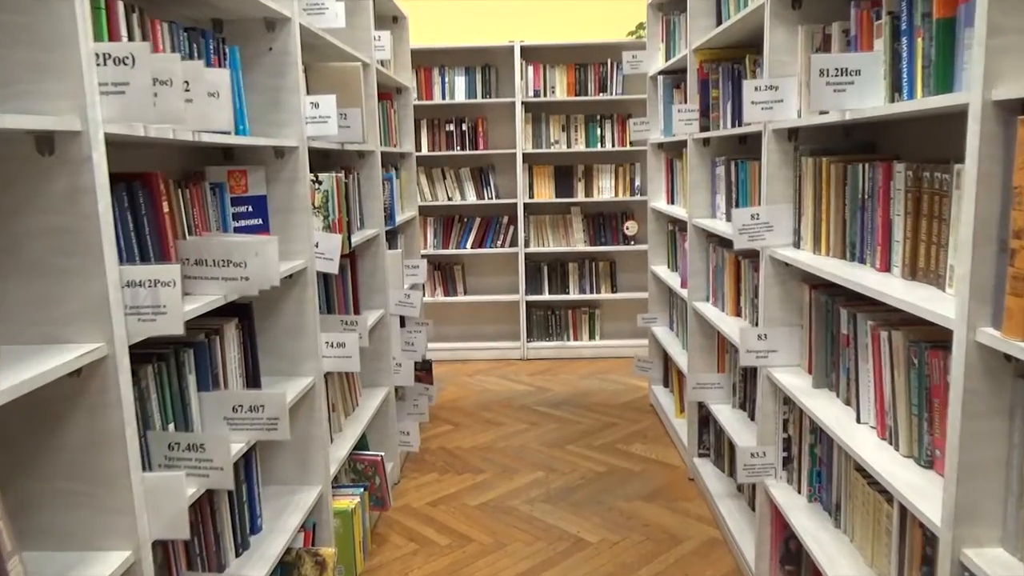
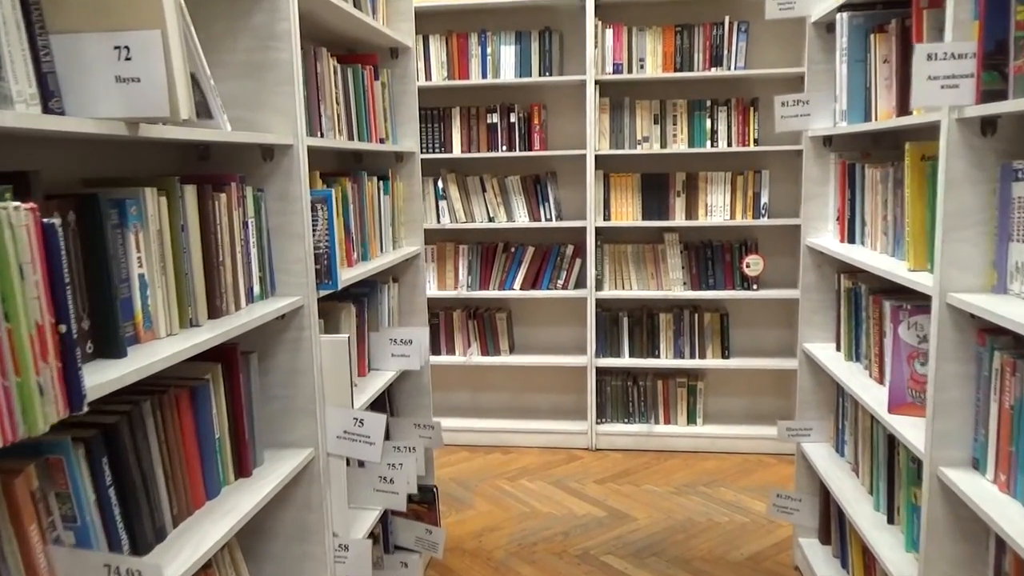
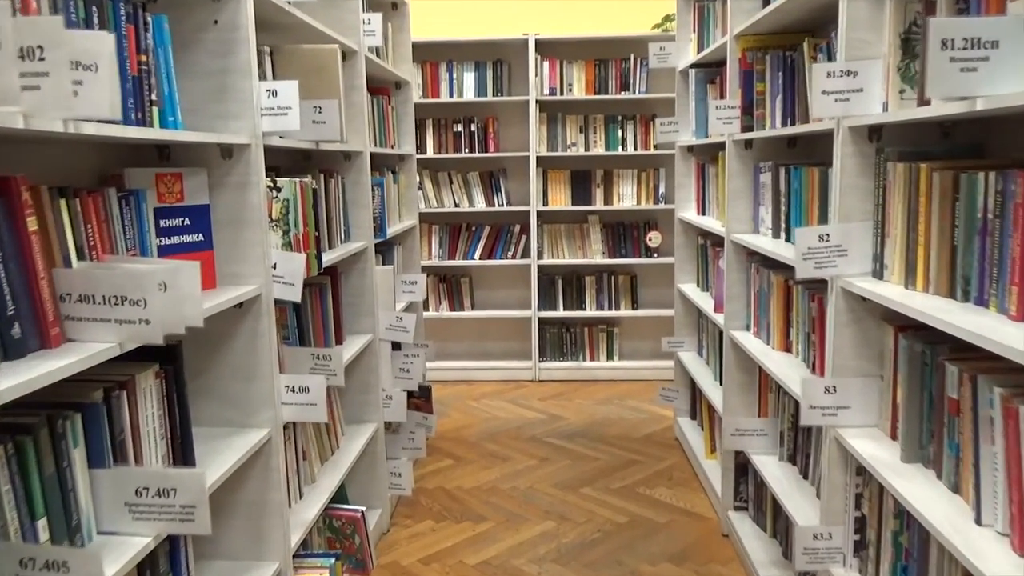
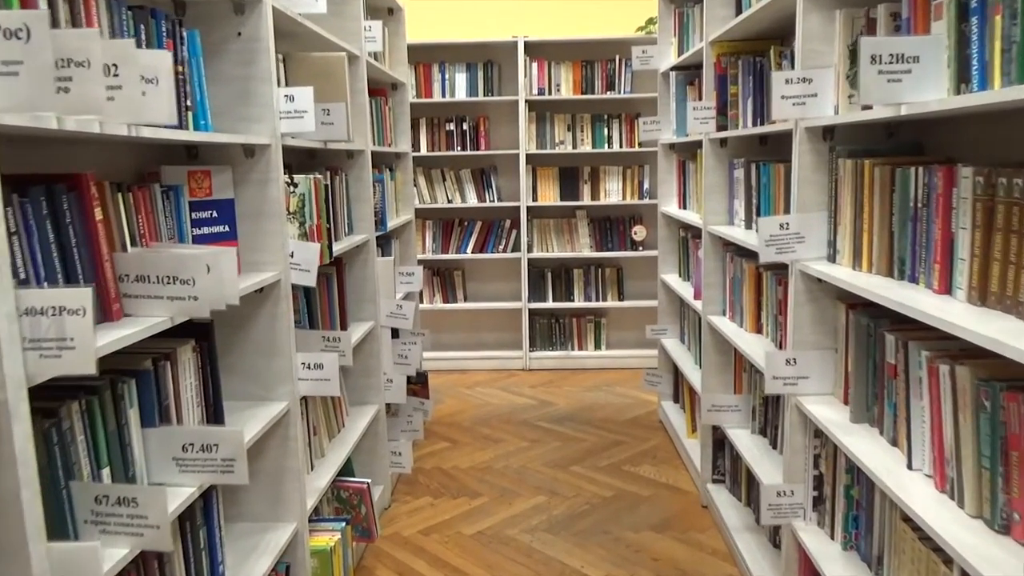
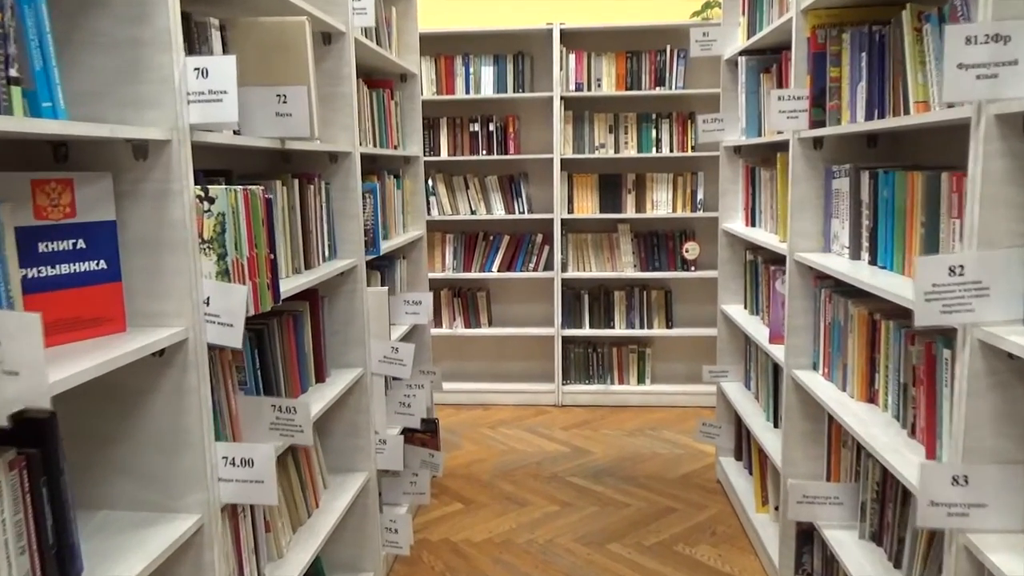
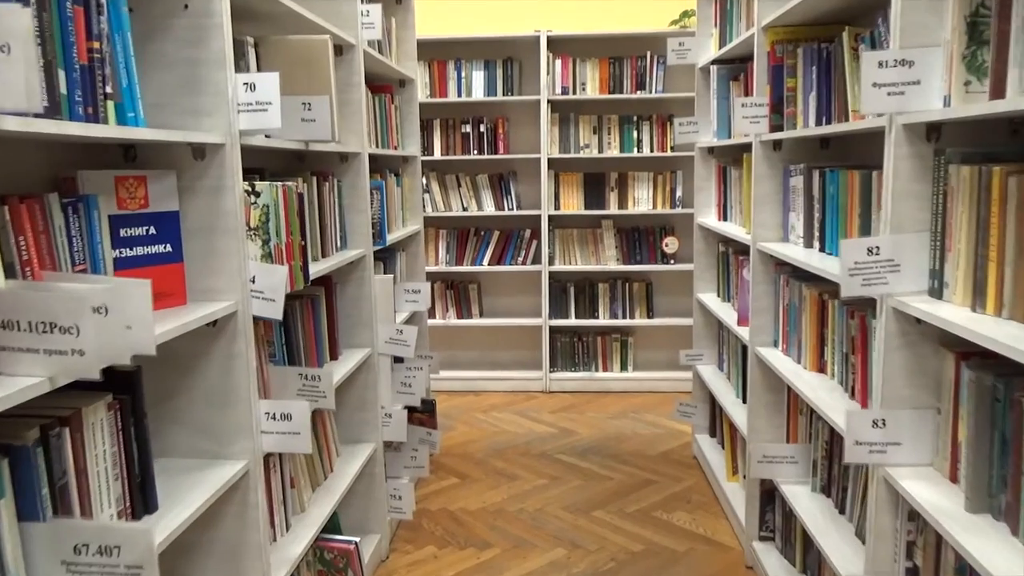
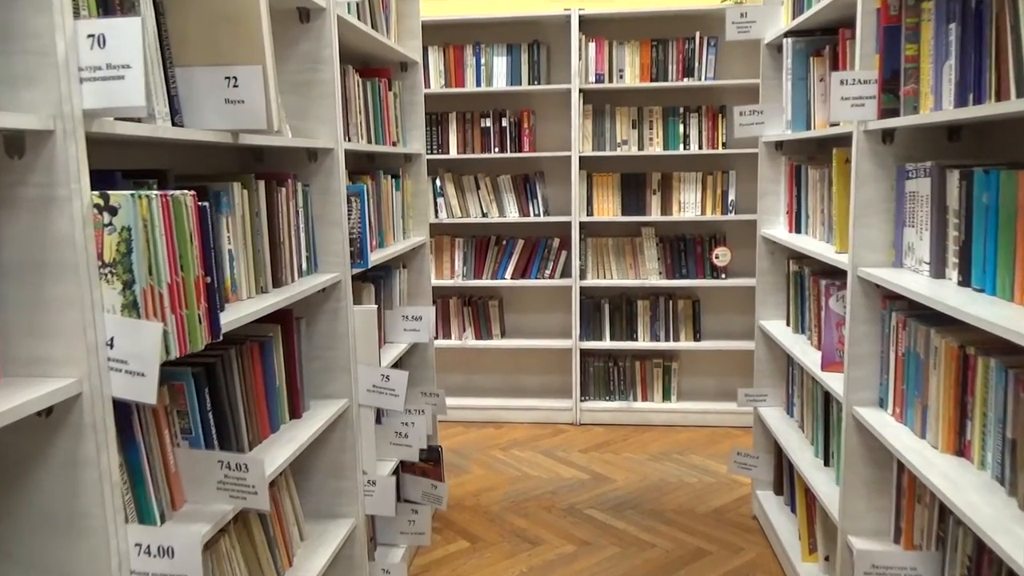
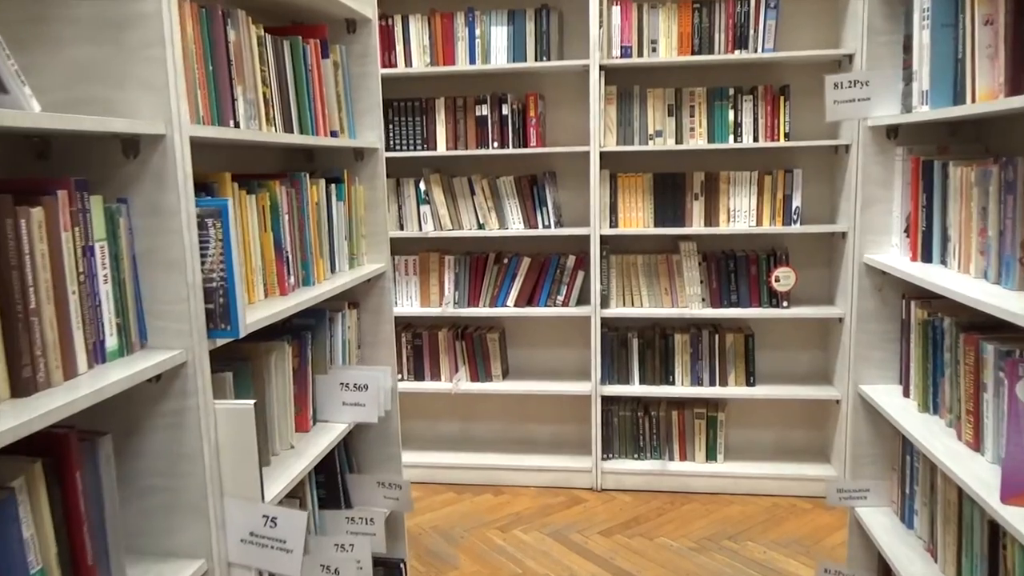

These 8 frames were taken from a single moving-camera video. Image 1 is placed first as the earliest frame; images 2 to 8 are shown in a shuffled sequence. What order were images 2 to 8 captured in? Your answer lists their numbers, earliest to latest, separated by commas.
4, 3, 6, 5, 7, 2, 8
